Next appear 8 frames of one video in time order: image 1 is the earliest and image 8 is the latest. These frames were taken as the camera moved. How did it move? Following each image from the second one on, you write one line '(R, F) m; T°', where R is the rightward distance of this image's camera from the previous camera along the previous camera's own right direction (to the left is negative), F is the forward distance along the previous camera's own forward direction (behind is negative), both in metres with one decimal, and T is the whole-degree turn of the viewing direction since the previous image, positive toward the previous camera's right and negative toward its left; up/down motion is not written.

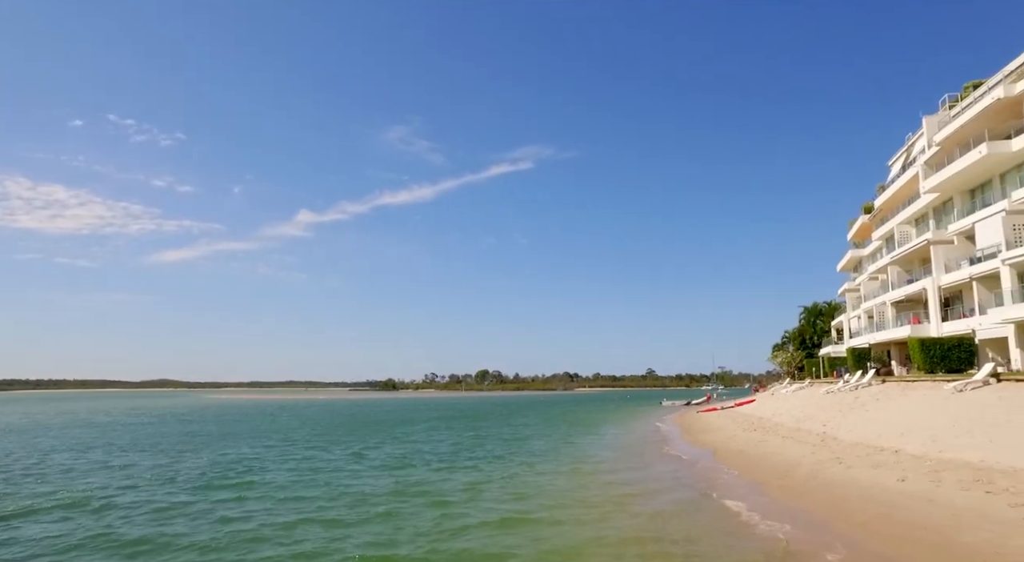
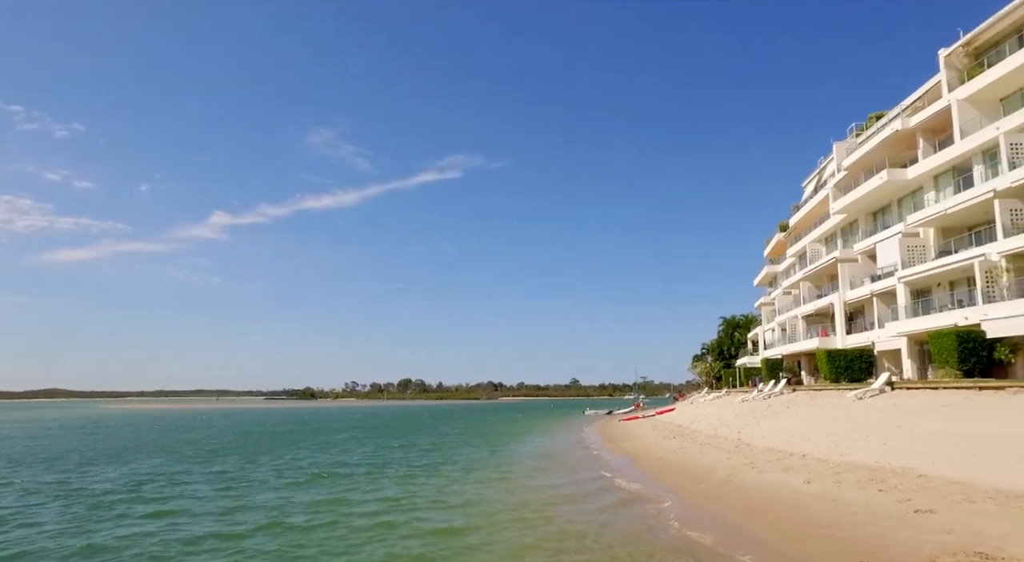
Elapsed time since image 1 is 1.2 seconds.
(-0.6, -2.7) m; +6°
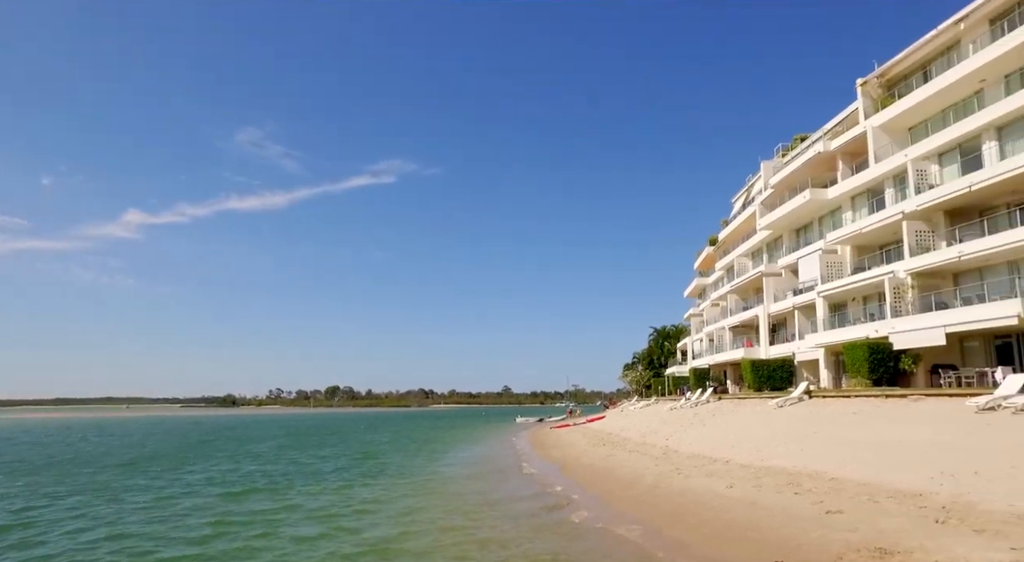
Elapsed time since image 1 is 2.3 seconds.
(-0.2, -1.4) m; +5°
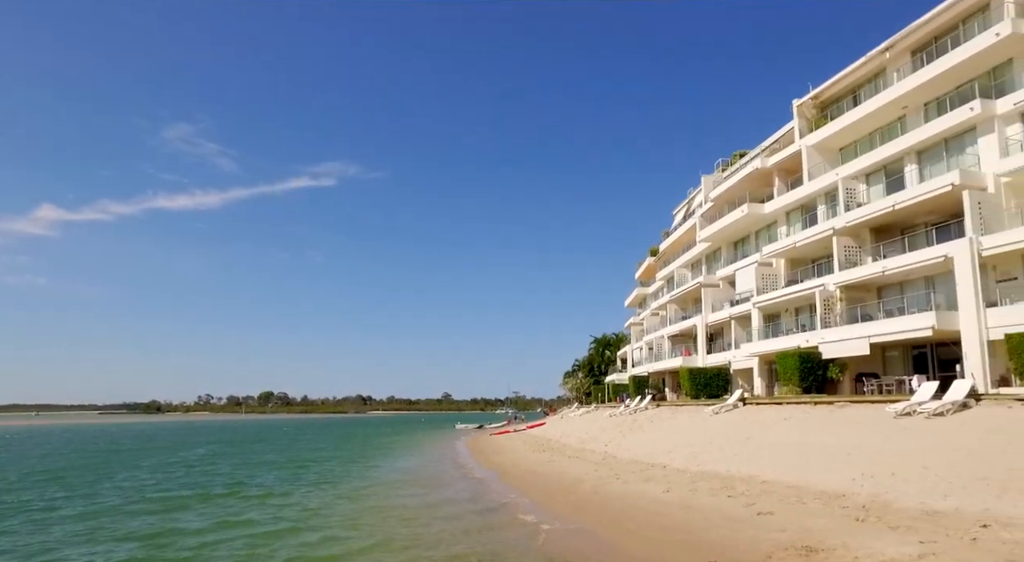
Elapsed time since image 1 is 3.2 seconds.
(-0.3, -1.0) m; +5°
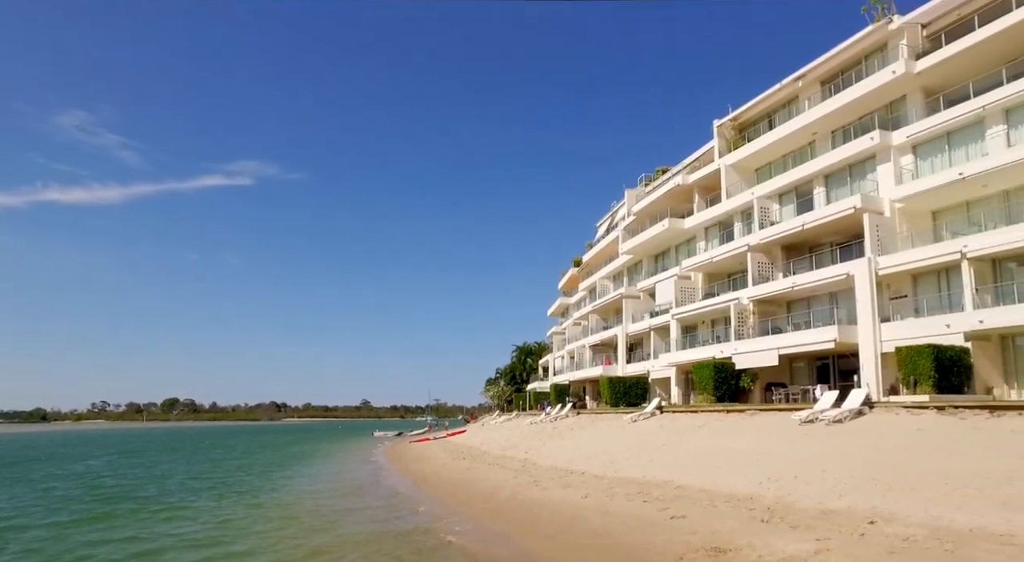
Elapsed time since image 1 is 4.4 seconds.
(-0.1, -0.6) m; +6°
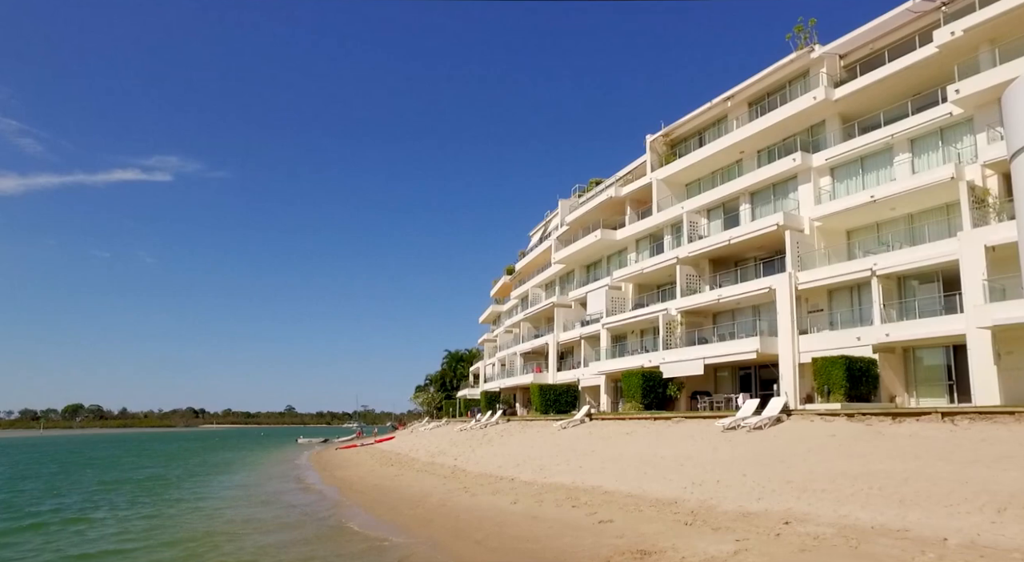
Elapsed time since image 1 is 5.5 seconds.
(-0.2, -0.4) m; +6°
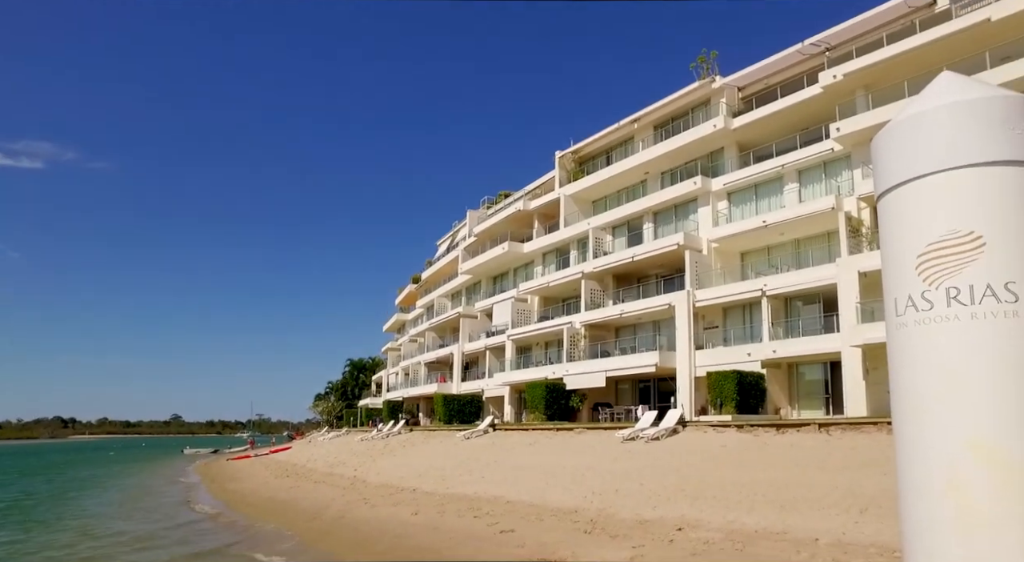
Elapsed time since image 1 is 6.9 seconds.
(-0.2, -0.3) m; +8°
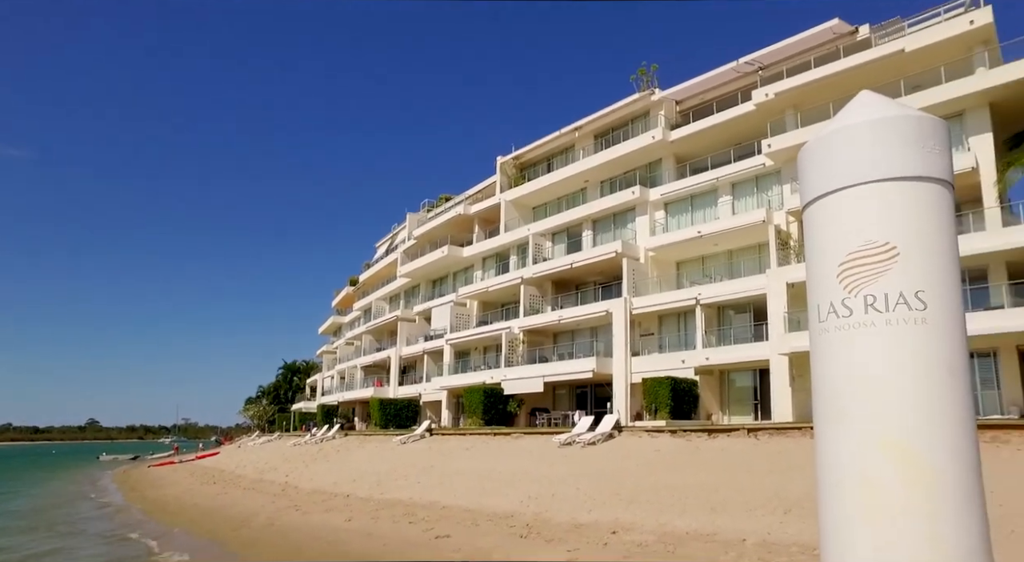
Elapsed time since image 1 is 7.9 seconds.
(-0.1, -0.1) m; +5°
